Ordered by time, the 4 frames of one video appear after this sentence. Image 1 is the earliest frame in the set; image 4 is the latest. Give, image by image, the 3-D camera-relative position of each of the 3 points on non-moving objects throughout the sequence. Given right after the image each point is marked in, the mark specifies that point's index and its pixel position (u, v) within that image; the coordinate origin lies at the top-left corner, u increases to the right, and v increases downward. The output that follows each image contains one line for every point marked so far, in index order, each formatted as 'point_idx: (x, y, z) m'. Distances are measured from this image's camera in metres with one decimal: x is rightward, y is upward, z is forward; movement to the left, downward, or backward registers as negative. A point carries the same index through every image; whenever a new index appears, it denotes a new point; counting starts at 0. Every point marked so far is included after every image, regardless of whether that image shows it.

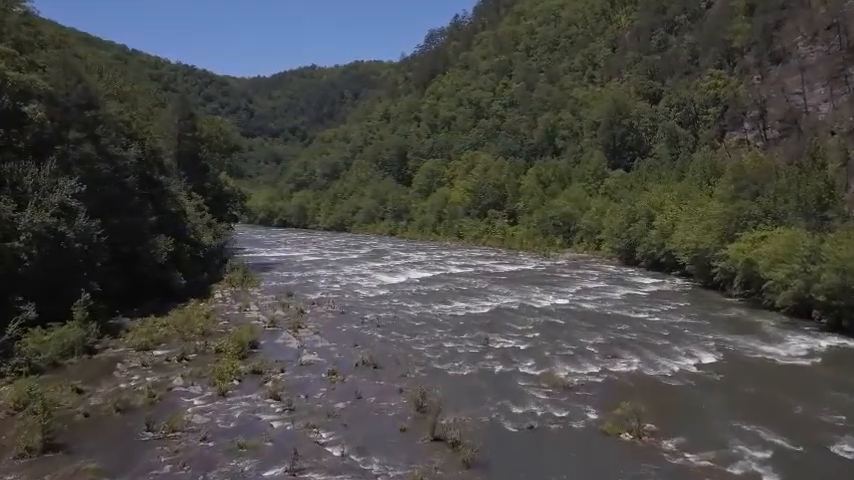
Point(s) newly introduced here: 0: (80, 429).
0: (-6.3, -3.4, +13.8) m
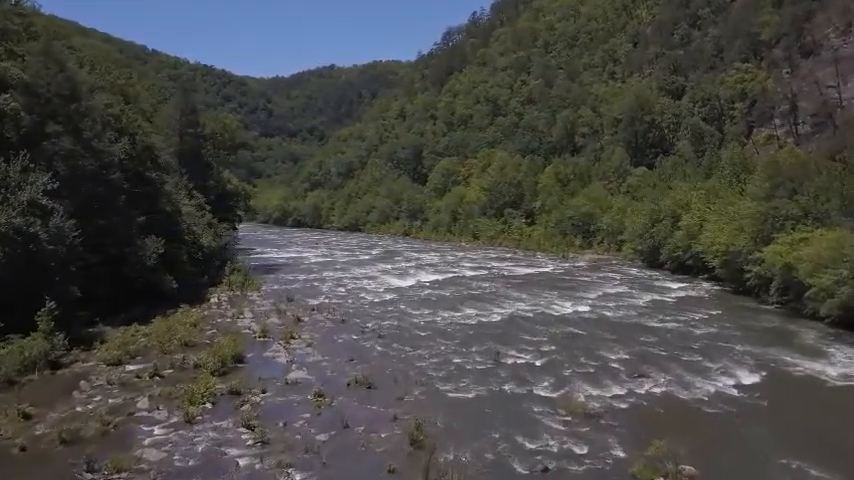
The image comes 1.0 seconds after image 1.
0: (-6.4, -3.5, +11.7) m
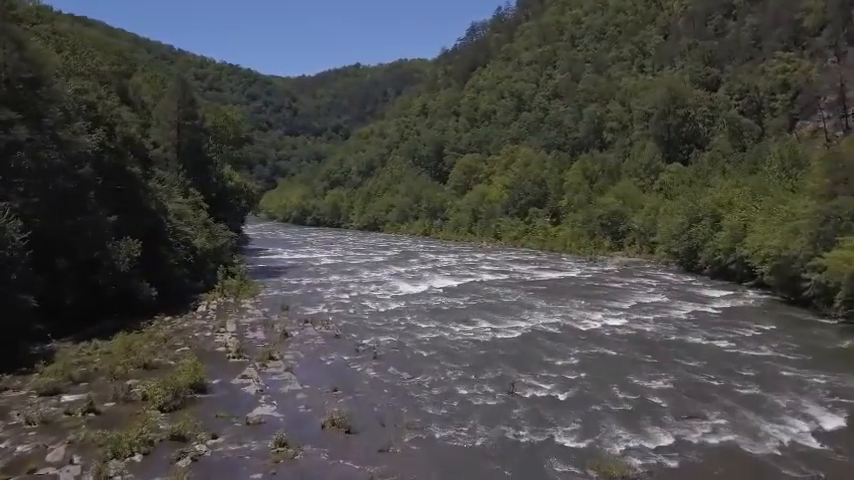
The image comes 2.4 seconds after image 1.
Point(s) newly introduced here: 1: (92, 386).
0: (-6.7, -3.6, +8.5) m
1: (-7.2, -3.1, +16.4) m
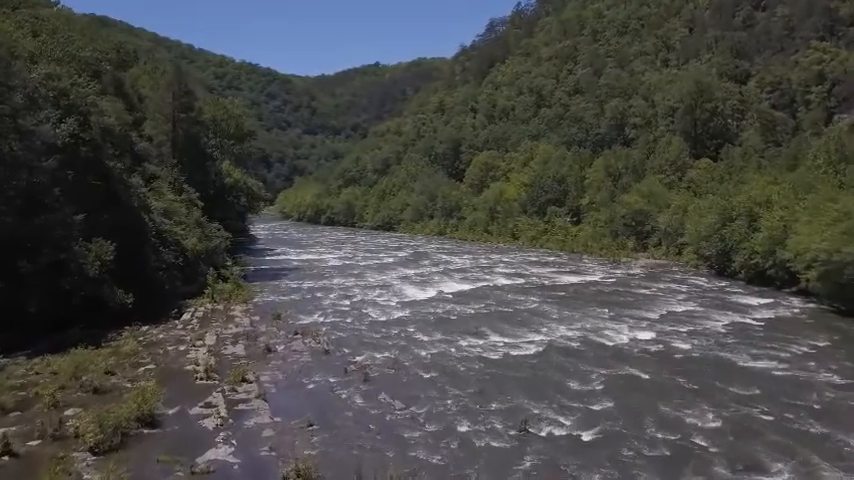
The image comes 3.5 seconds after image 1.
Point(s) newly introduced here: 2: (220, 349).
0: (-7.0, -3.6, +5.8) m
1: (-7.3, -3.2, +13.8) m
2: (-5.4, -2.8, +20.1) m
